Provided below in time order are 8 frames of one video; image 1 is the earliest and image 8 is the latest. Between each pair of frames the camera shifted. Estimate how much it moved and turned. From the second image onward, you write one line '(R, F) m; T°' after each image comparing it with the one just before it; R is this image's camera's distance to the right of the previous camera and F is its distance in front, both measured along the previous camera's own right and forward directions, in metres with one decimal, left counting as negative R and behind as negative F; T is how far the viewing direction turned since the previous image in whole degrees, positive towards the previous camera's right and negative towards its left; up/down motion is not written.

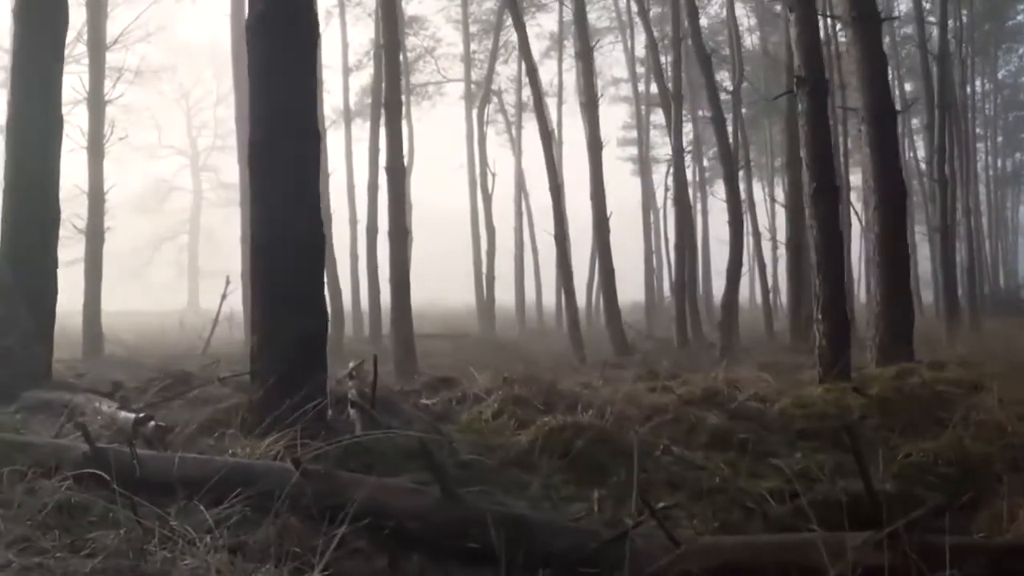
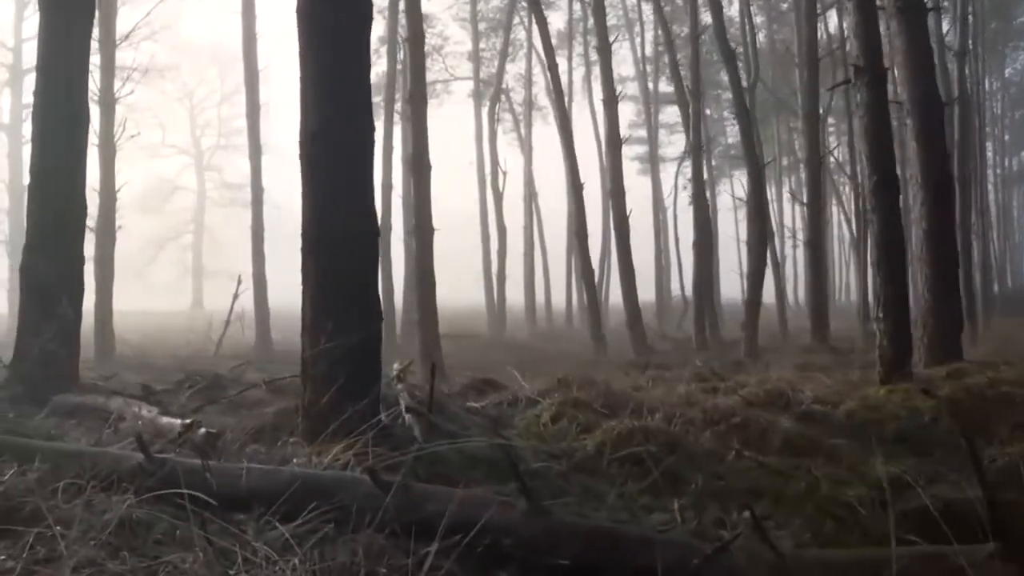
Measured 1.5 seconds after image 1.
(-0.5, +0.4) m; 0°
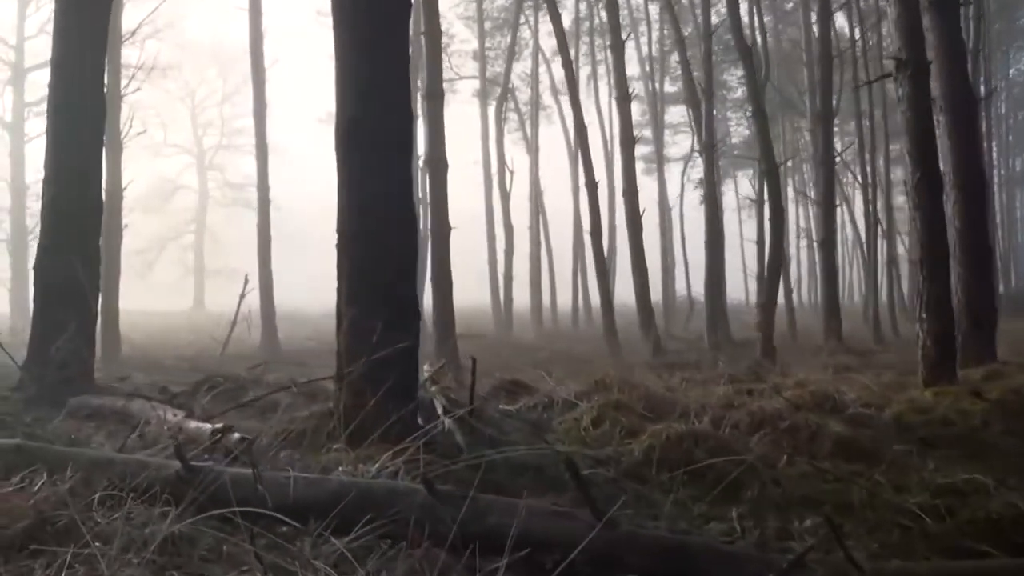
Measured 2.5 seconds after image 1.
(-0.3, +0.3) m; 0°
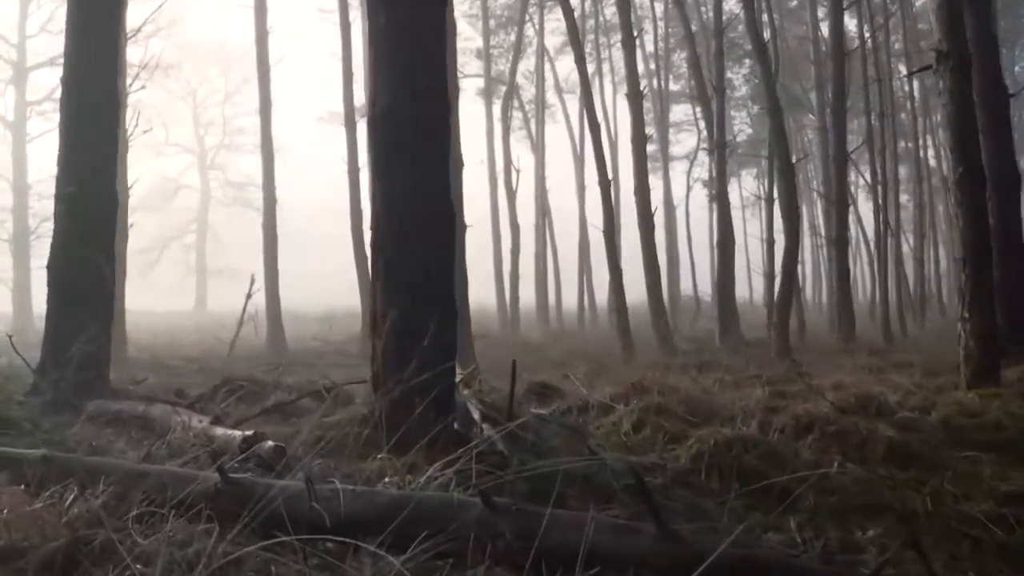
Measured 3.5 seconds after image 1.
(-0.3, +0.3) m; 0°
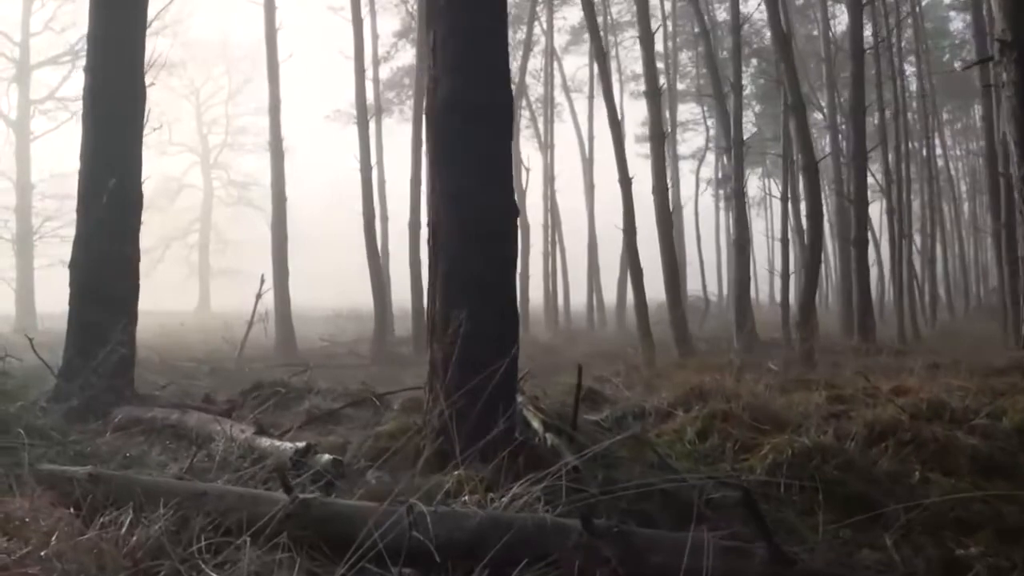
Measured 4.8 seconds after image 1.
(-0.4, +0.4) m; 0°
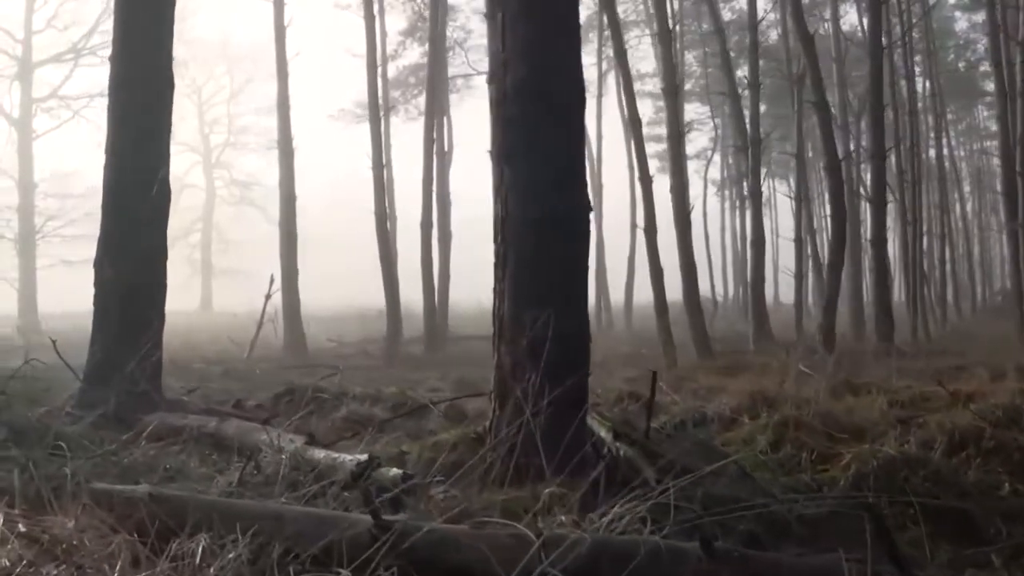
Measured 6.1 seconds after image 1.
(-0.4, +0.3) m; 0°
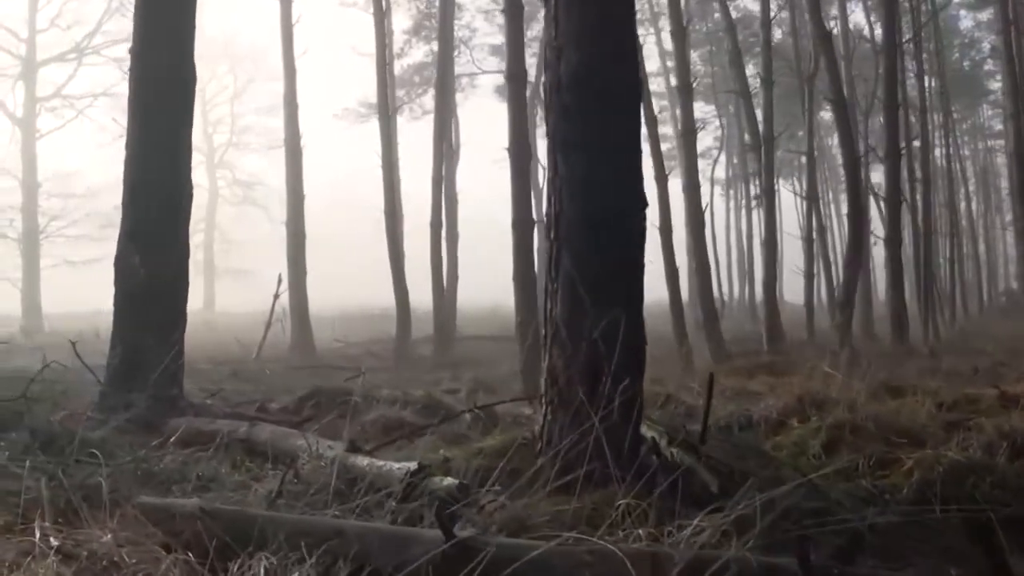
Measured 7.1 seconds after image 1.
(-0.3, +0.2) m; 0°
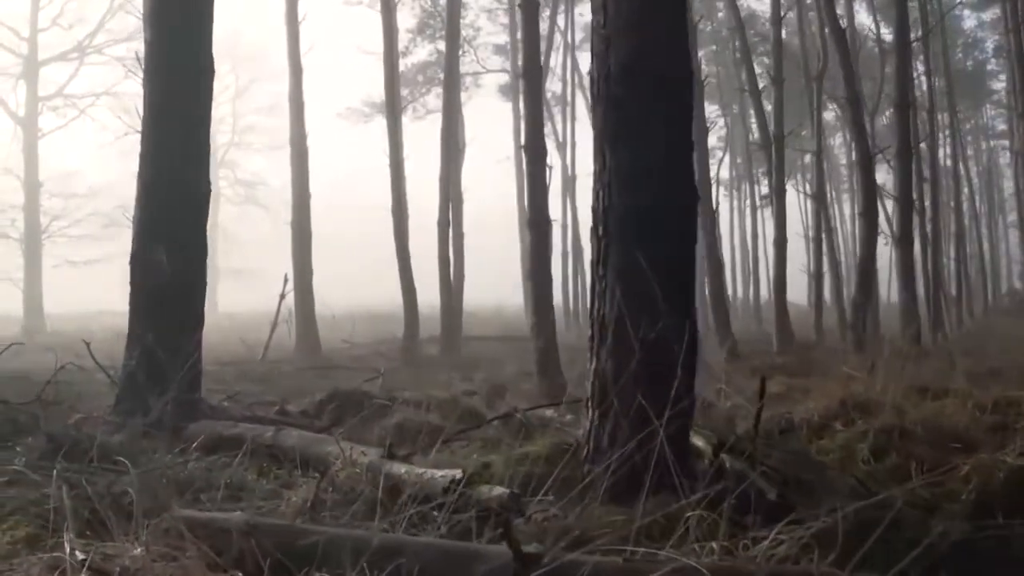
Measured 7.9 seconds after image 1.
(-0.2, +0.2) m; 0°
